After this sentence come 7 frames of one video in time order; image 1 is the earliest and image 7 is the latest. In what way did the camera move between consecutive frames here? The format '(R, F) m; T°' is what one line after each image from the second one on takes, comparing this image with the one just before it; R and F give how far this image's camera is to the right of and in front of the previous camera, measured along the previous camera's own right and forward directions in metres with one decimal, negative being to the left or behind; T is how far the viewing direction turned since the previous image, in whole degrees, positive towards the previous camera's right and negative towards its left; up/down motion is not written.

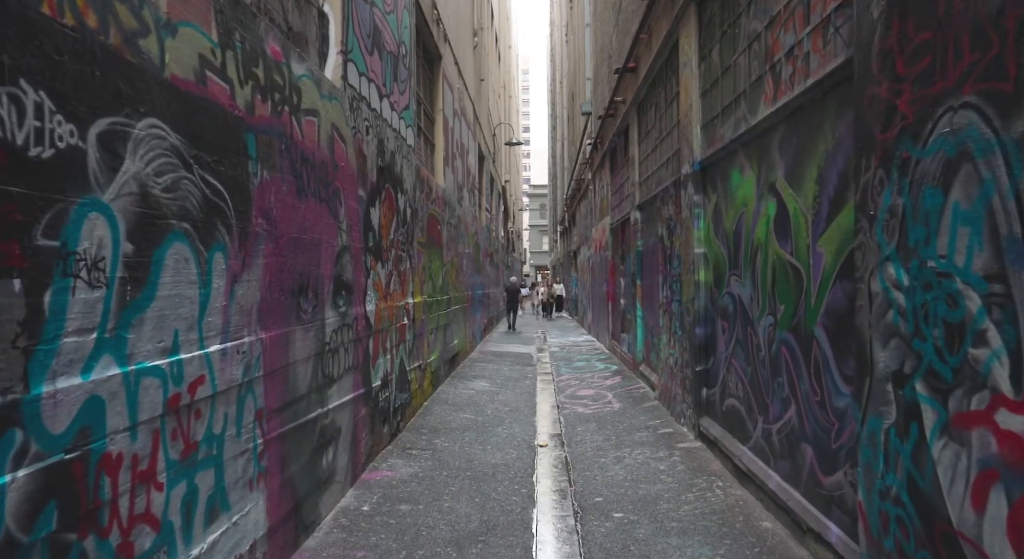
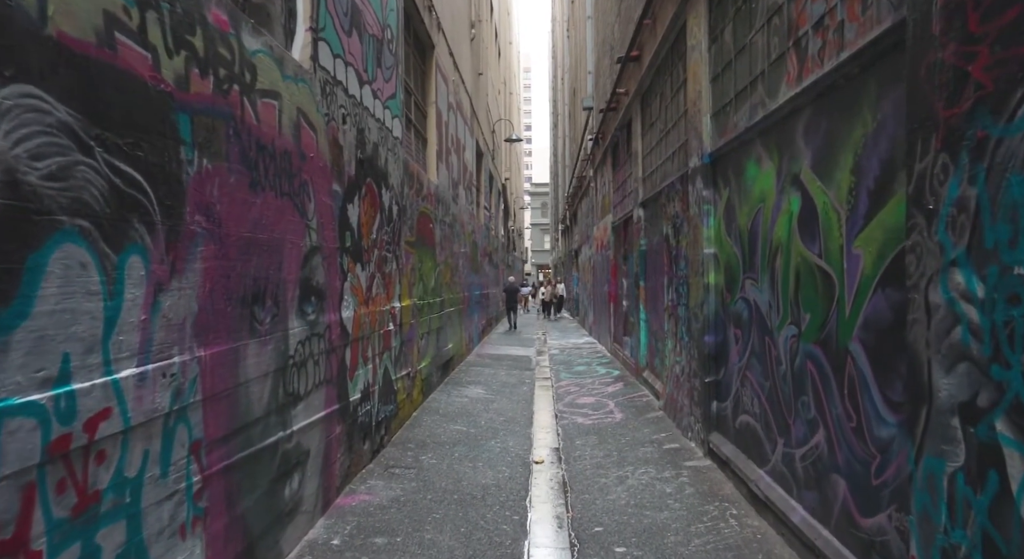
(+0.1, +0.6) m; 0°
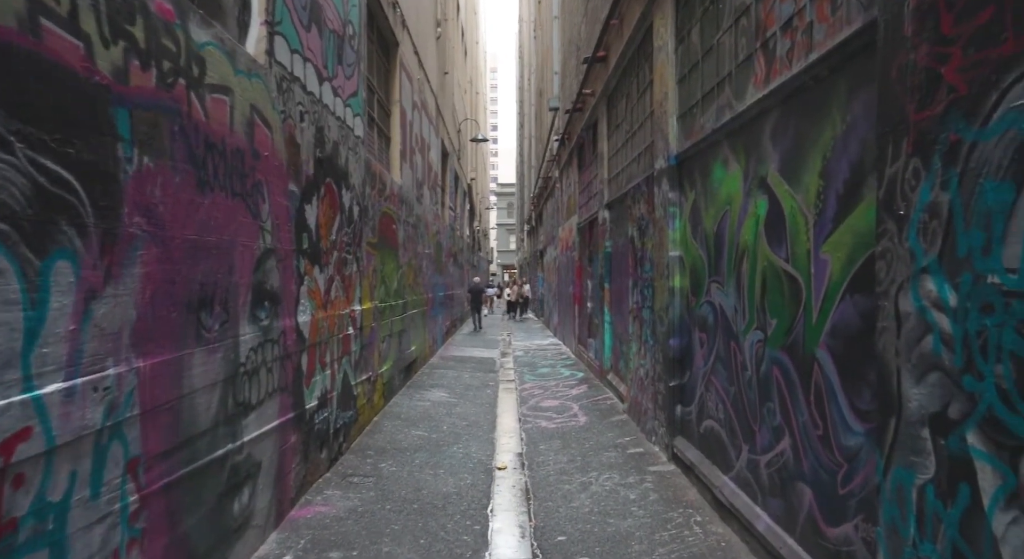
(0.0, +0.1) m; +3°
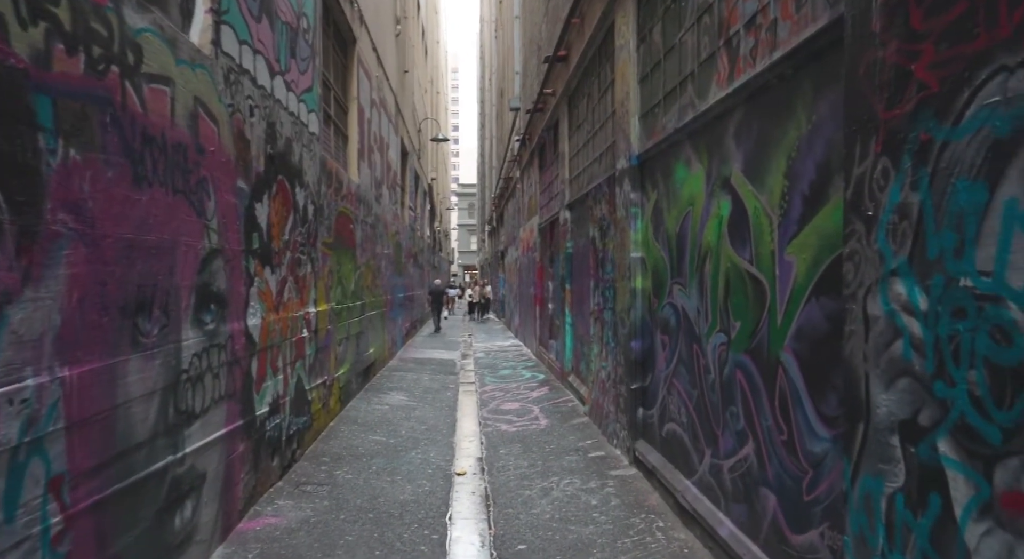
(0.0, +0.1) m; +3°
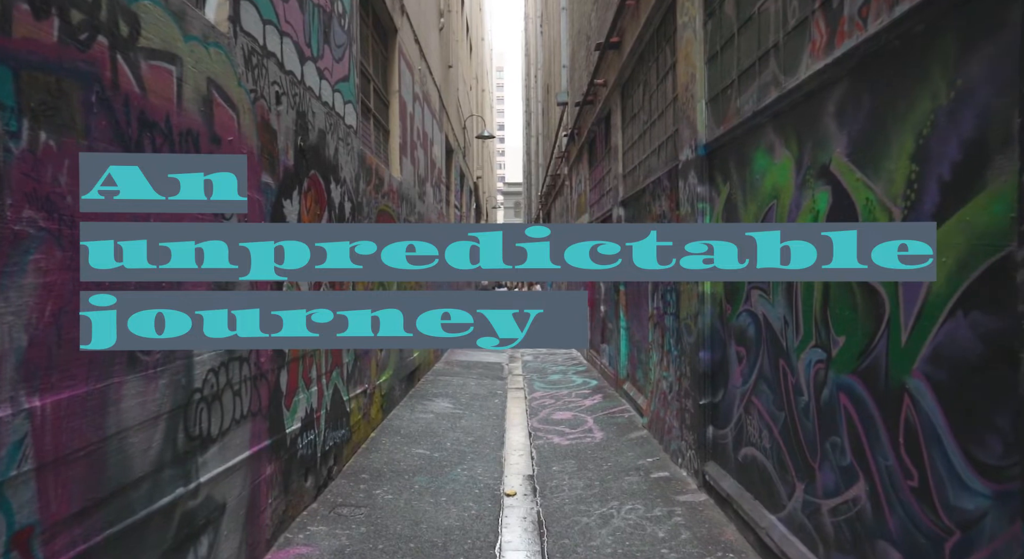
(-0.1, +0.6) m; -3°
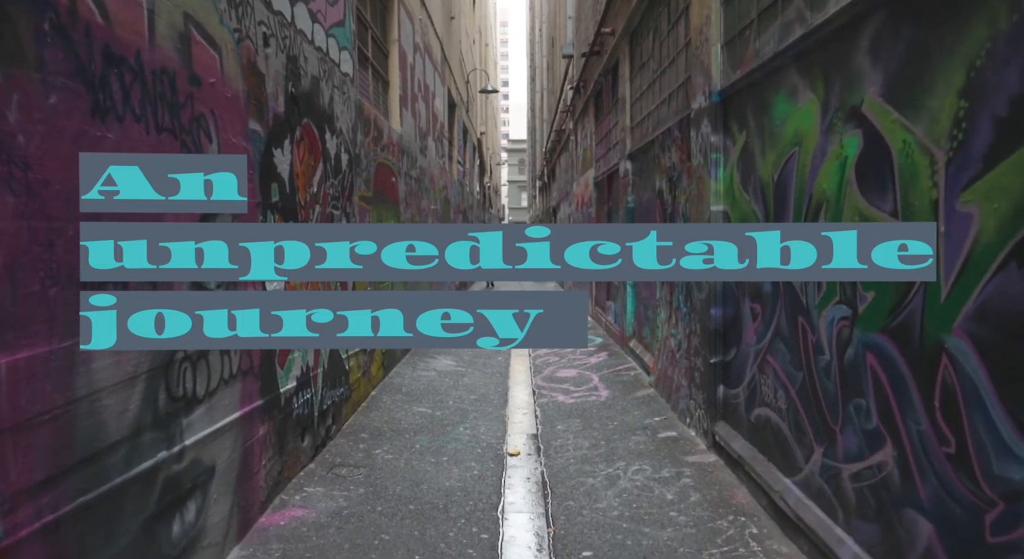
(0.0, +0.2) m; 0°
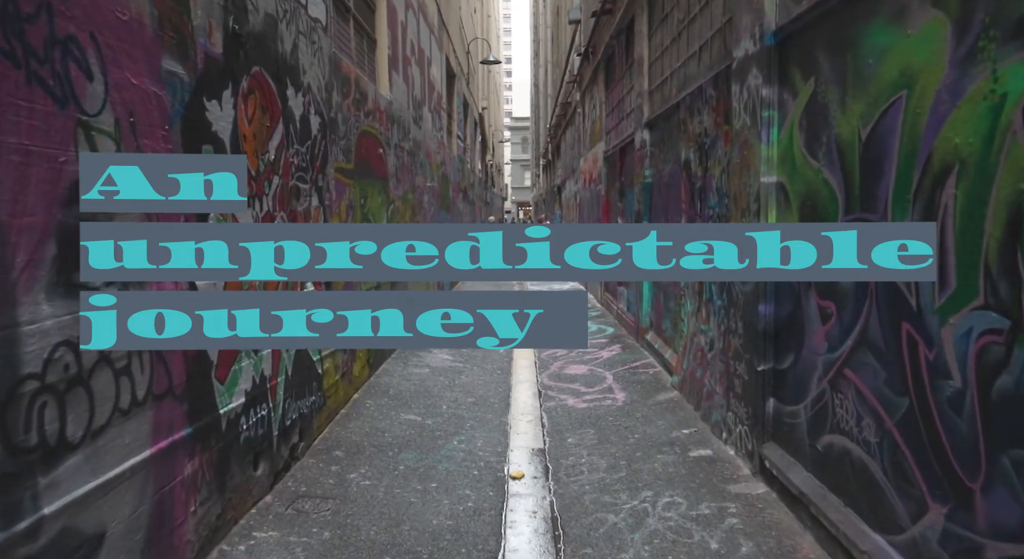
(0.0, +1.1) m; 0°
